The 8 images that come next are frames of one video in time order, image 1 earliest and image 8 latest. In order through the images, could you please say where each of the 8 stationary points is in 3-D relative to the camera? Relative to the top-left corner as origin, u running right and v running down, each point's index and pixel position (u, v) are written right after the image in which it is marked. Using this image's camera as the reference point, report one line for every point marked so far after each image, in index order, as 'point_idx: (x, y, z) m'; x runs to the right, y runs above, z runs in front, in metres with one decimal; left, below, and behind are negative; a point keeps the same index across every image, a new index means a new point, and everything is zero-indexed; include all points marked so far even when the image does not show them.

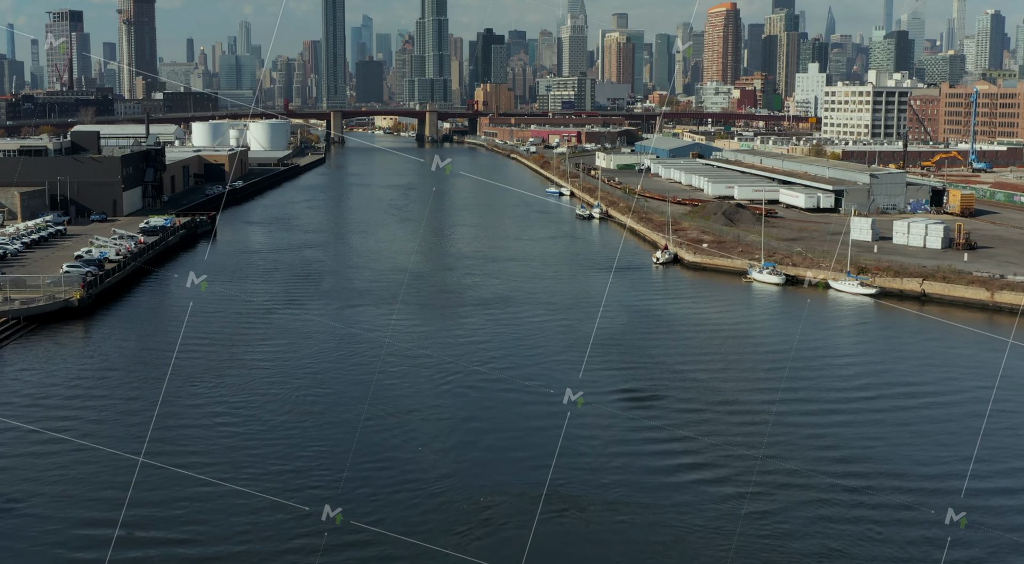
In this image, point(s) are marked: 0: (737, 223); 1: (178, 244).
0: (+3.7, +1.0, +18.8) m
1: (-5.2, +0.6, +17.8) m
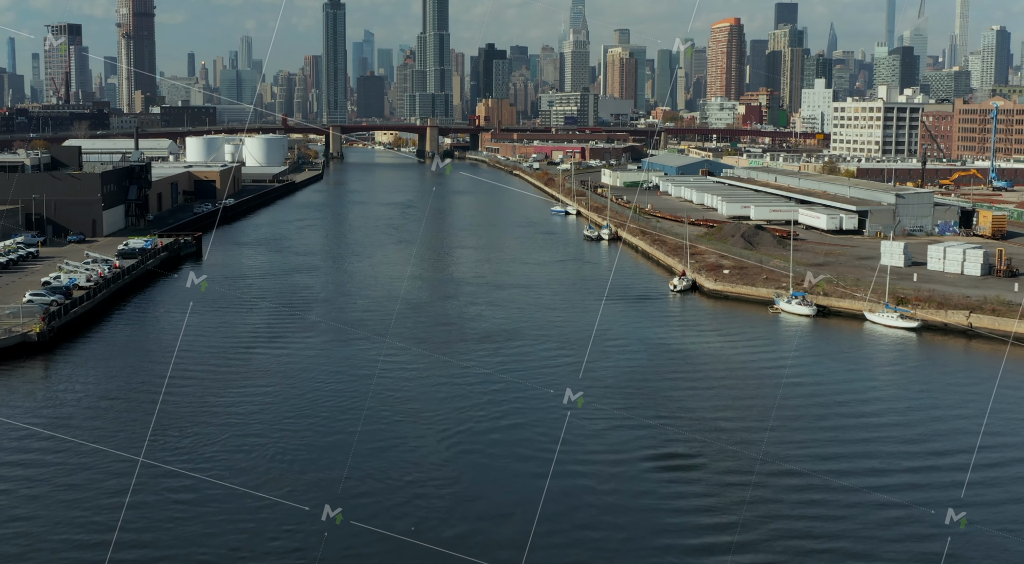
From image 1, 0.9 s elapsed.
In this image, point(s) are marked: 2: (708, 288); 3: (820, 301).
0: (+3.8, +0.6, +17.6) m
1: (-5.2, +0.2, +16.6) m
2: (+2.5, -0.1, +14.5) m
3: (+3.6, -0.2, +13.4) m
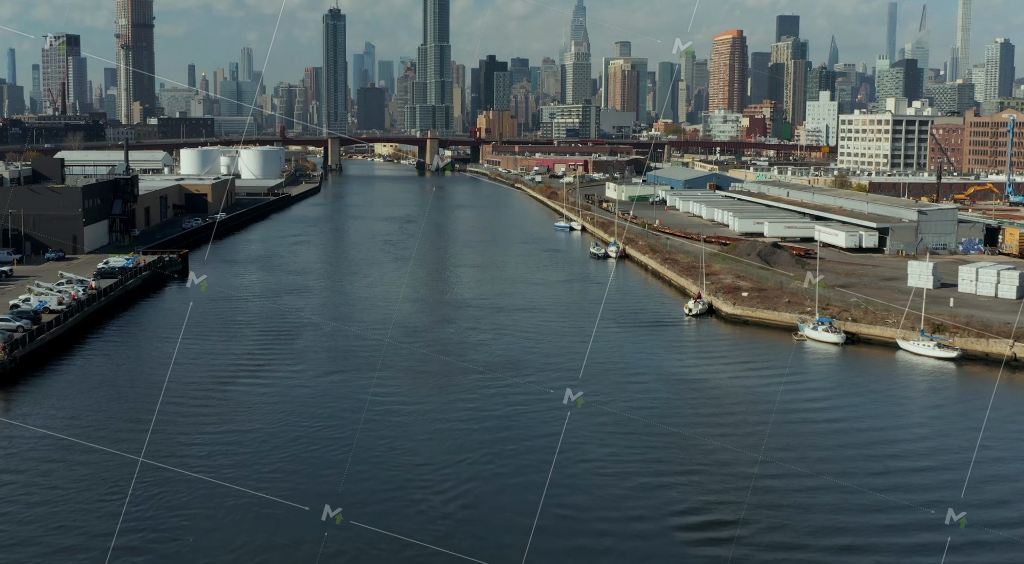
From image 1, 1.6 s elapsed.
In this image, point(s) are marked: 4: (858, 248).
0: (+3.8, +0.2, +16.6) m
1: (-5.1, -0.1, +15.6) m
2: (+2.6, -0.4, +13.6) m
3: (+3.7, -0.5, +12.4) m
4: (+5.8, +0.6, +19.0) m
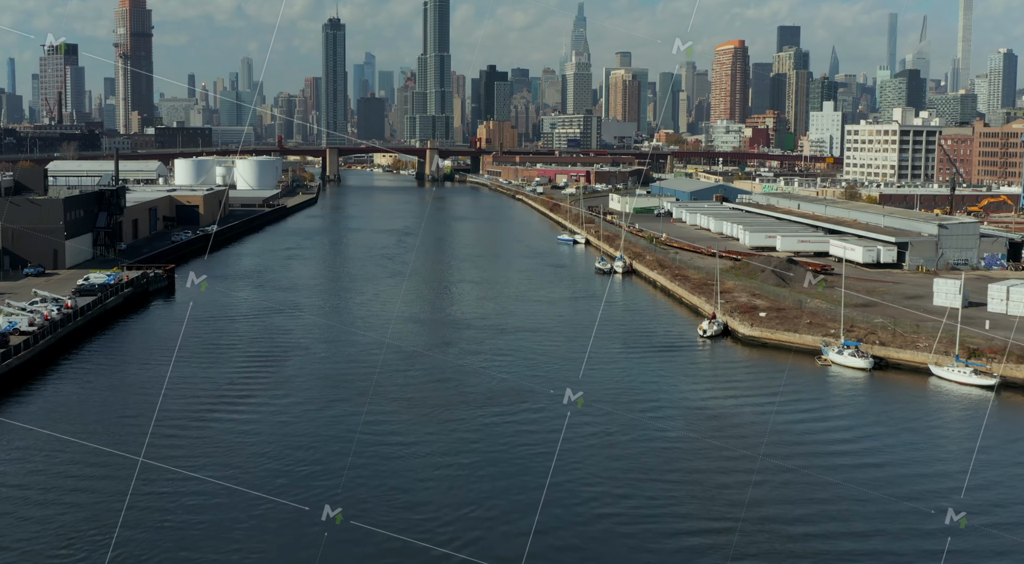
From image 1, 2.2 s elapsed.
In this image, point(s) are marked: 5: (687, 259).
0: (+3.9, 0.0, +15.8) m
1: (-5.1, -0.3, +14.8) m
2: (+2.6, -0.6, +12.7) m
3: (+3.7, -0.7, +11.6) m
4: (+5.8, +0.3, +18.1) m
5: (+2.8, +0.4, +18.5) m
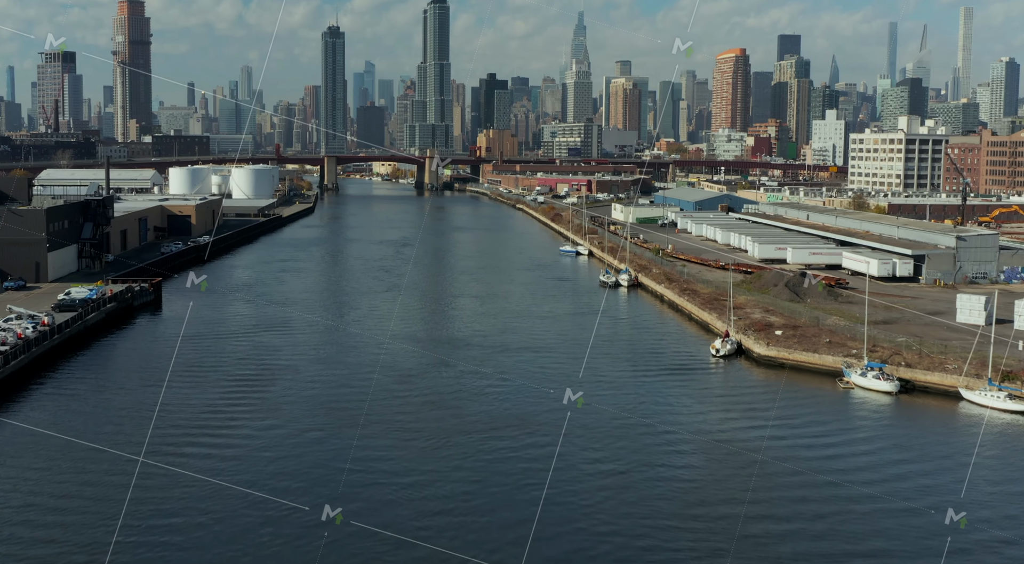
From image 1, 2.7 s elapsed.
0: (+3.9, -0.2, +15.1) m
1: (-5.1, -0.5, +14.1) m
2: (+2.6, -0.8, +12.0) m
3: (+3.7, -0.9, +10.9) m
4: (+5.8, +0.1, +17.5) m
5: (+2.9, +0.2, +17.8) m
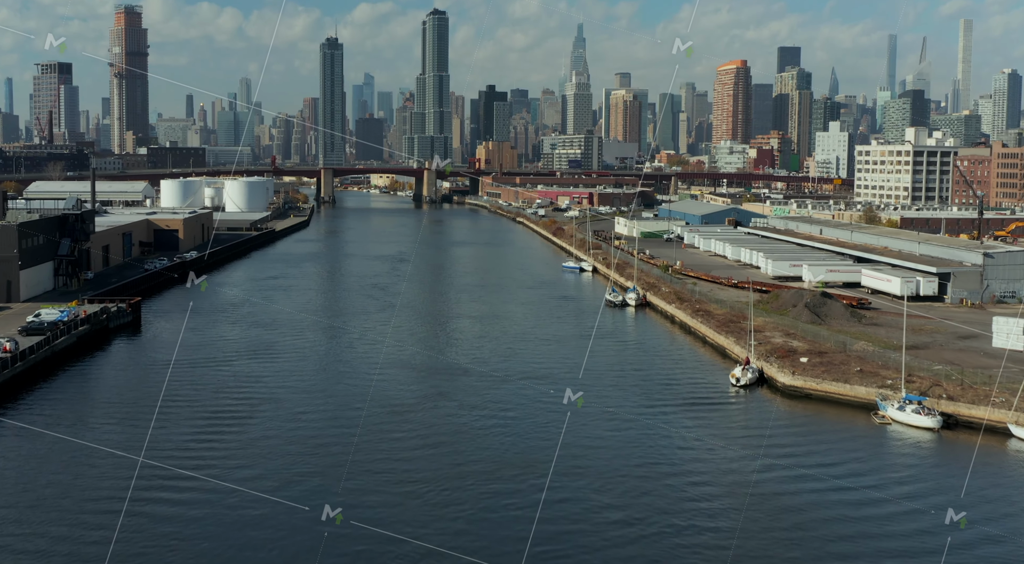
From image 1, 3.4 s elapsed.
0: (+3.9, -0.5, +14.1) m
1: (-5.0, -0.7, +13.1) m
2: (+2.6, -1.0, +11.1) m
3: (+3.8, -1.1, +9.9) m
4: (+5.8, -0.2, +16.5) m
5: (+2.9, -0.1, +16.8) m
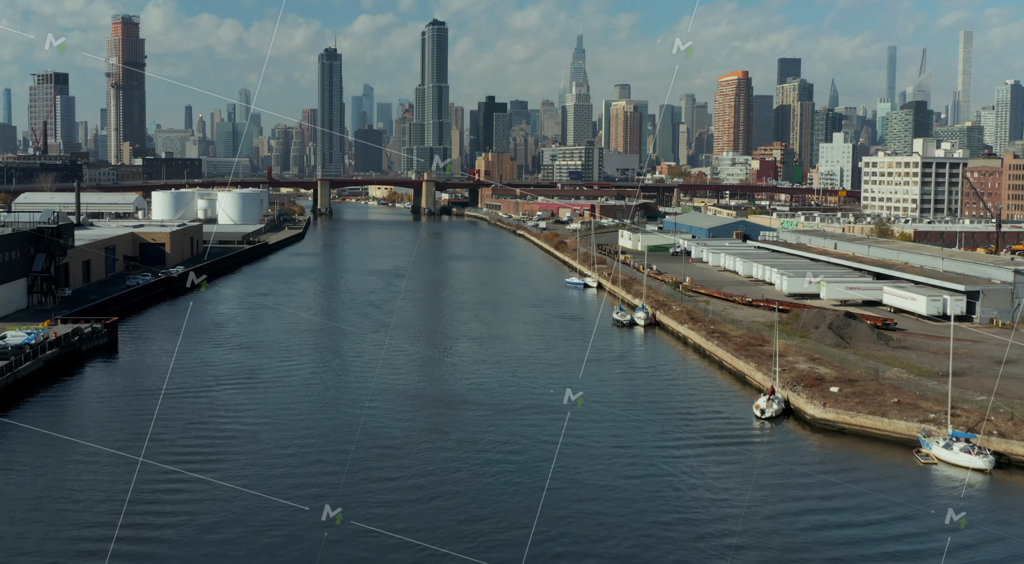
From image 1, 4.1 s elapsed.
0: (+3.9, -0.7, +13.2) m
1: (-5.0, -0.9, +12.2) m
2: (+2.7, -1.2, +10.1) m
3: (+3.8, -1.3, +8.9) m
4: (+5.9, -0.5, +15.5) m
5: (+2.9, -0.4, +15.9) m
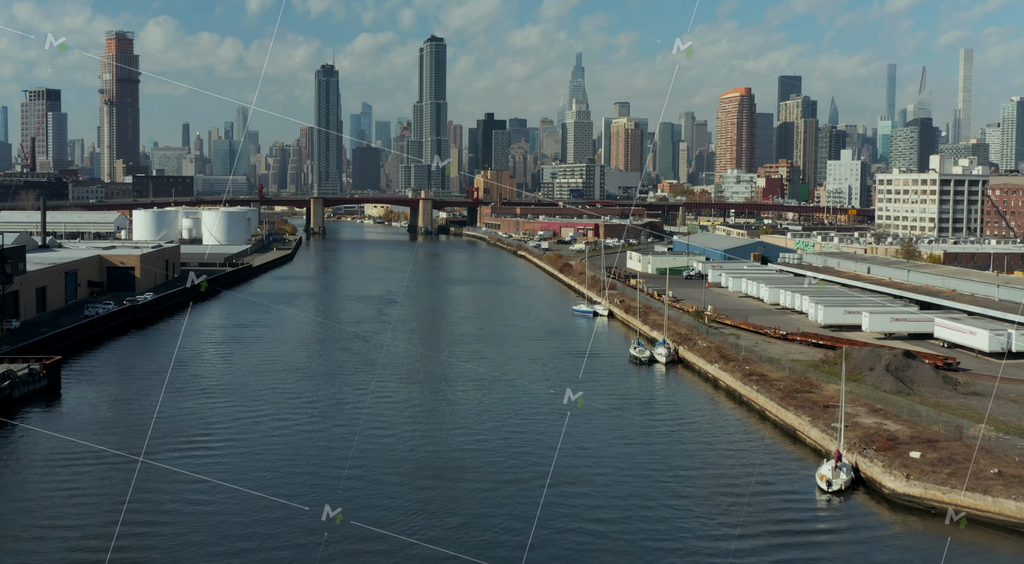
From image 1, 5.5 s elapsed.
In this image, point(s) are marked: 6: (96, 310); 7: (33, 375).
0: (+4.0, -1.0, +11.3) m
1: (-5.0, -1.3, +10.2) m
2: (+2.7, -1.5, +8.2) m
3: (+3.8, -1.6, +7.0) m
4: (+5.9, -0.9, +13.6) m
5: (+3.0, -0.8, +13.9) m
6: (-6.2, -0.4, +17.0) m
7: (-5.0, -1.0, +11.8) m
